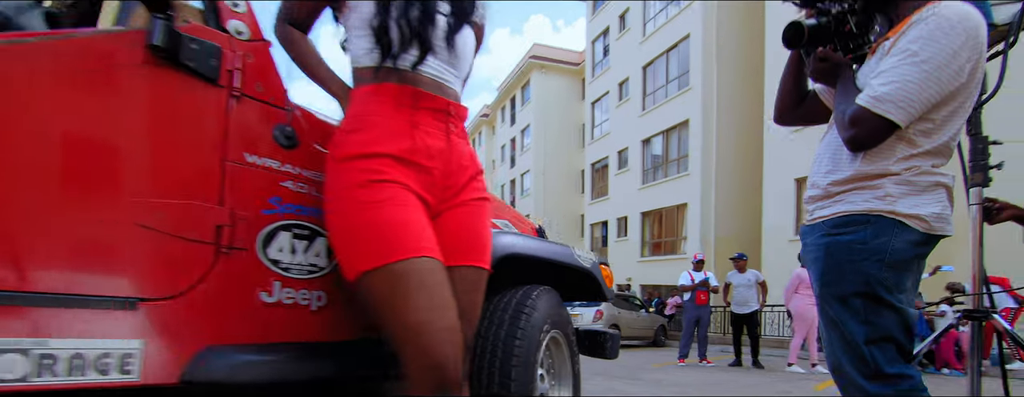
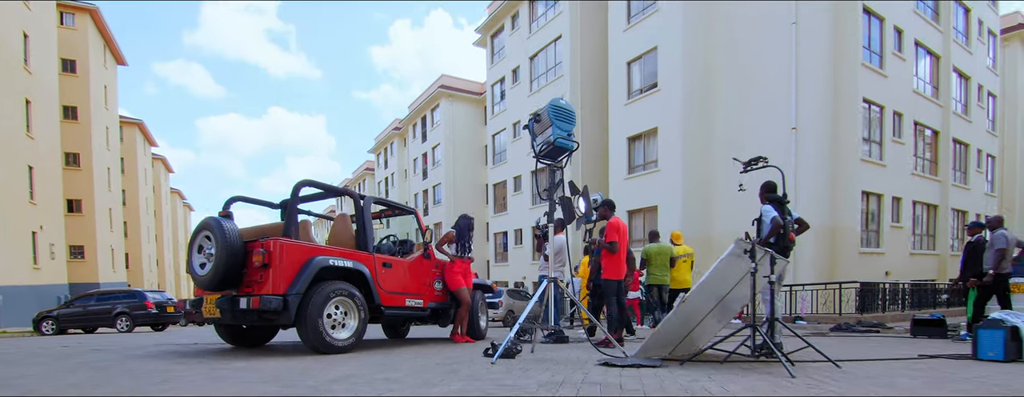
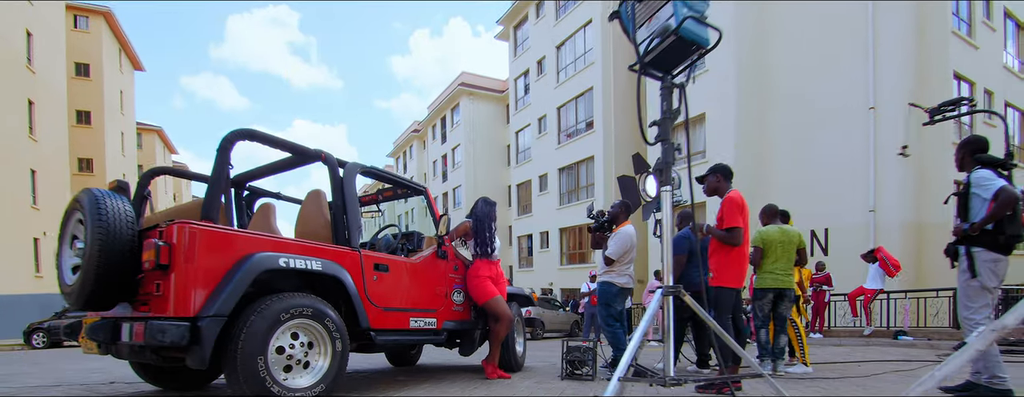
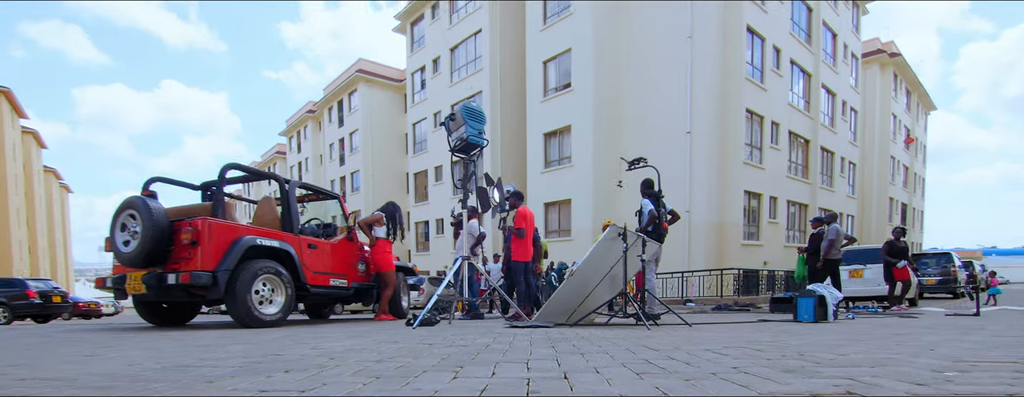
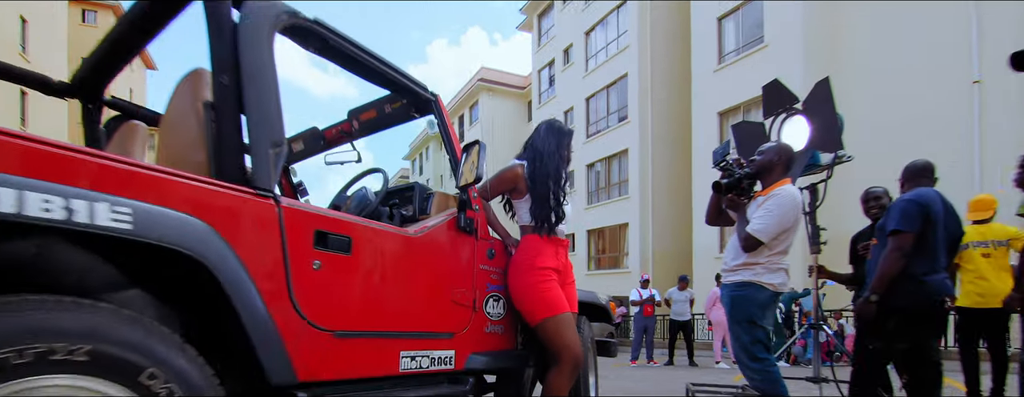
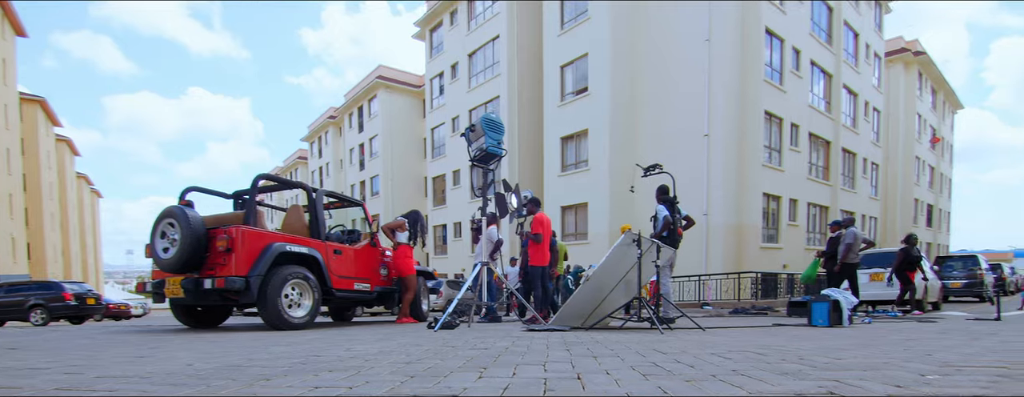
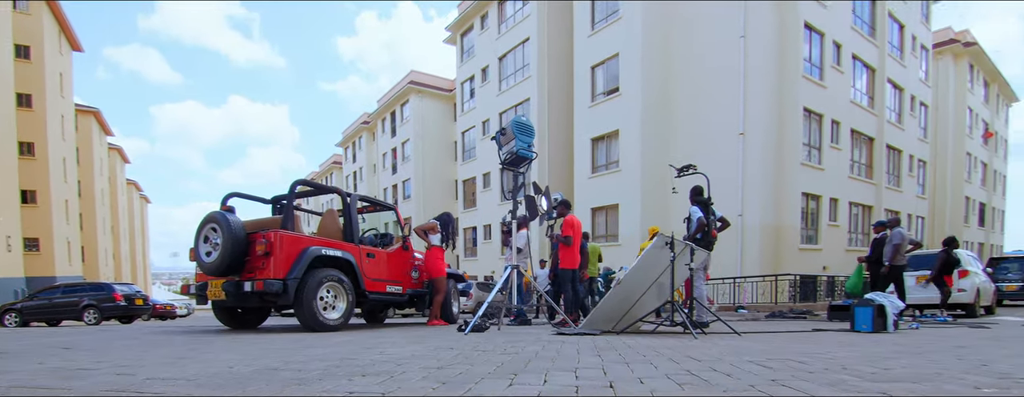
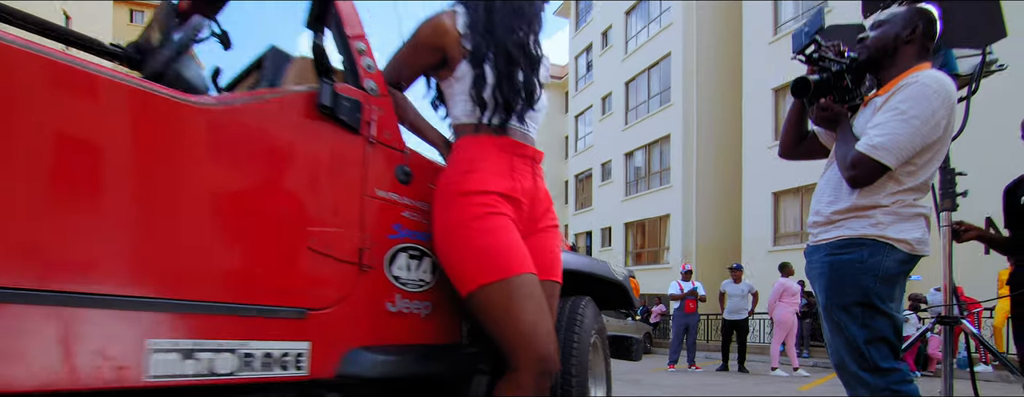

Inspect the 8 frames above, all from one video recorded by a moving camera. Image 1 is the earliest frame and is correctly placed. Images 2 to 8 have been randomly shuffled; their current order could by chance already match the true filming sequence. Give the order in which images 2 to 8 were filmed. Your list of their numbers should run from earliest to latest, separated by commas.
8, 5, 3, 2, 7, 6, 4
